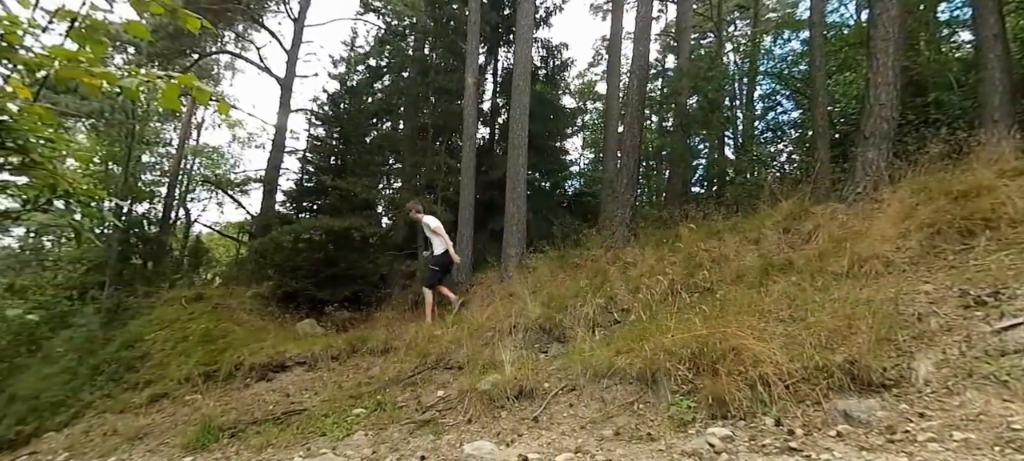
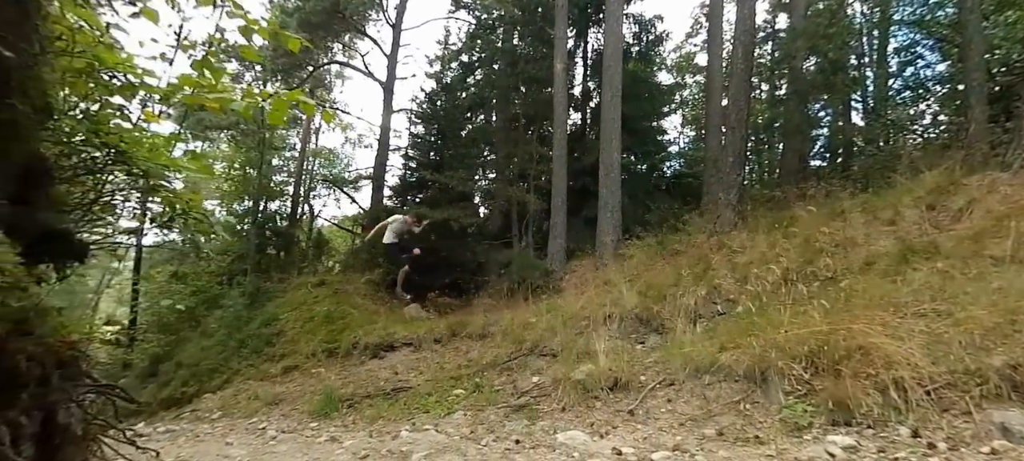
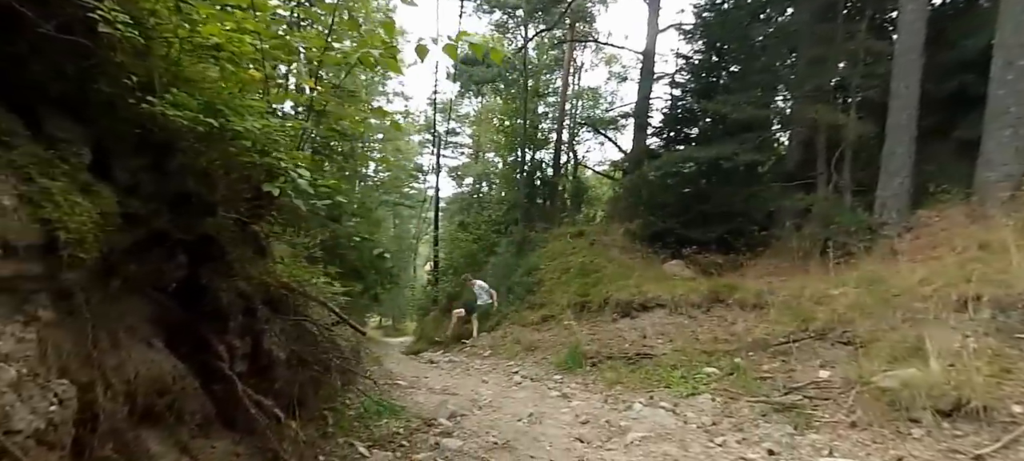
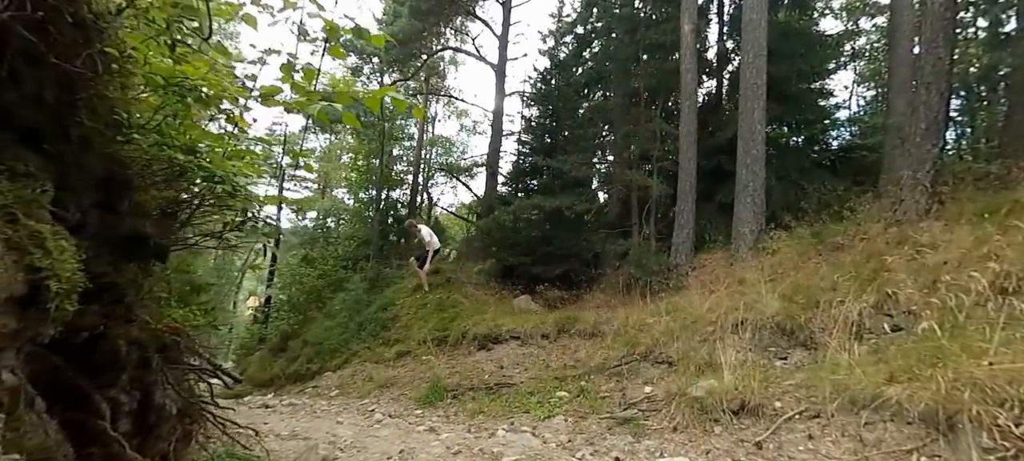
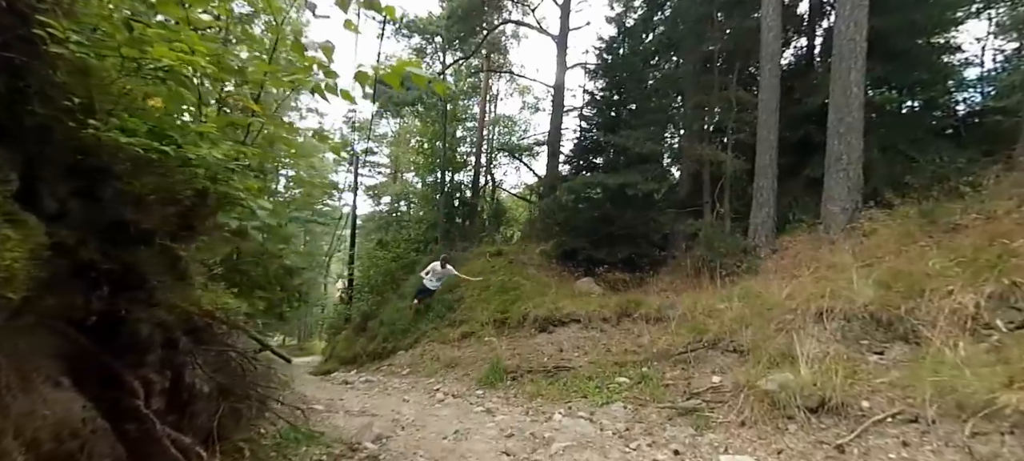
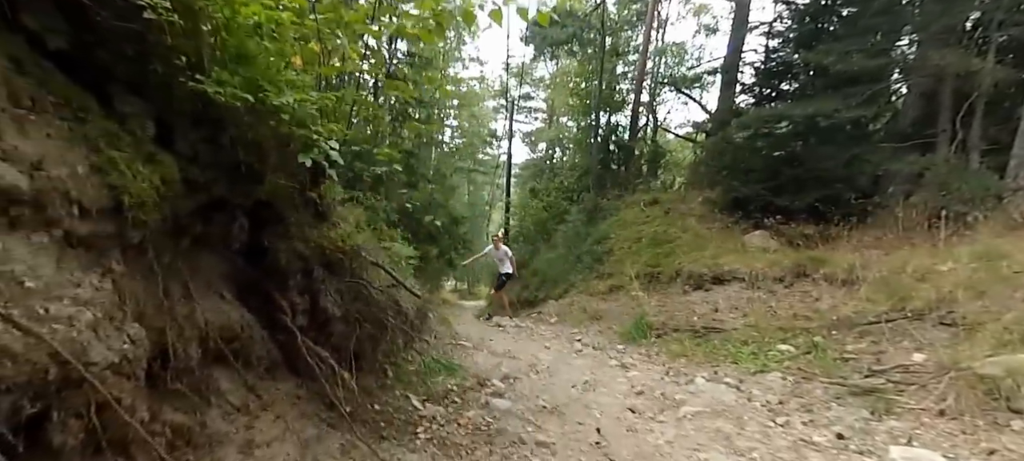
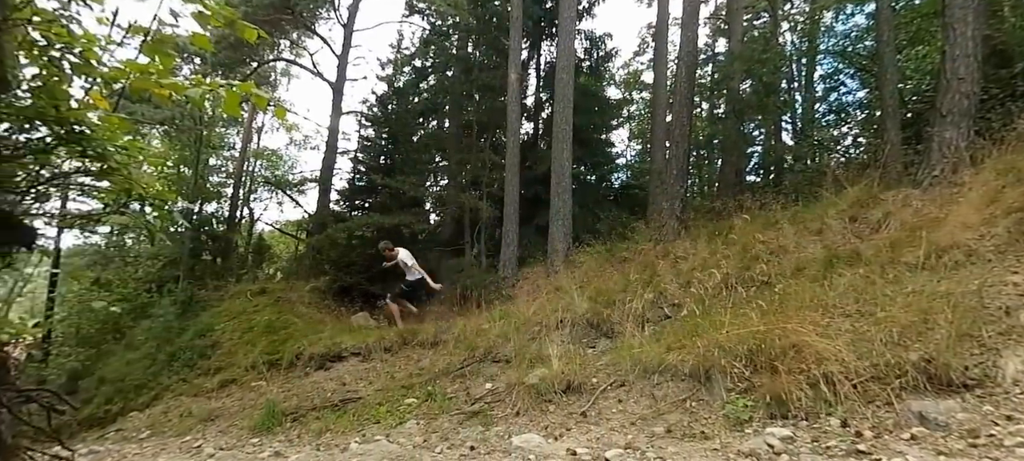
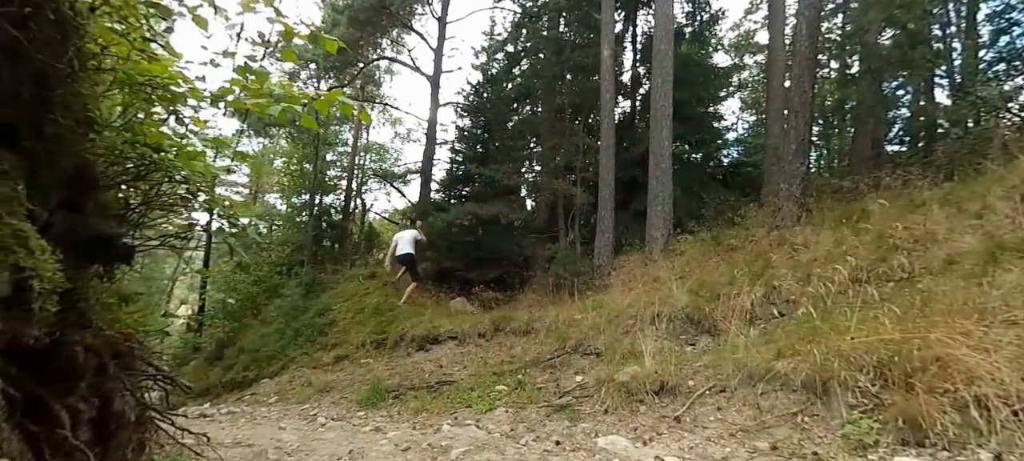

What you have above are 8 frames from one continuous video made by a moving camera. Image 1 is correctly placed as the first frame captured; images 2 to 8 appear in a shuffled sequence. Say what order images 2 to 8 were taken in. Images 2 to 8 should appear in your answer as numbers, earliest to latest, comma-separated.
7, 2, 8, 4, 5, 3, 6
